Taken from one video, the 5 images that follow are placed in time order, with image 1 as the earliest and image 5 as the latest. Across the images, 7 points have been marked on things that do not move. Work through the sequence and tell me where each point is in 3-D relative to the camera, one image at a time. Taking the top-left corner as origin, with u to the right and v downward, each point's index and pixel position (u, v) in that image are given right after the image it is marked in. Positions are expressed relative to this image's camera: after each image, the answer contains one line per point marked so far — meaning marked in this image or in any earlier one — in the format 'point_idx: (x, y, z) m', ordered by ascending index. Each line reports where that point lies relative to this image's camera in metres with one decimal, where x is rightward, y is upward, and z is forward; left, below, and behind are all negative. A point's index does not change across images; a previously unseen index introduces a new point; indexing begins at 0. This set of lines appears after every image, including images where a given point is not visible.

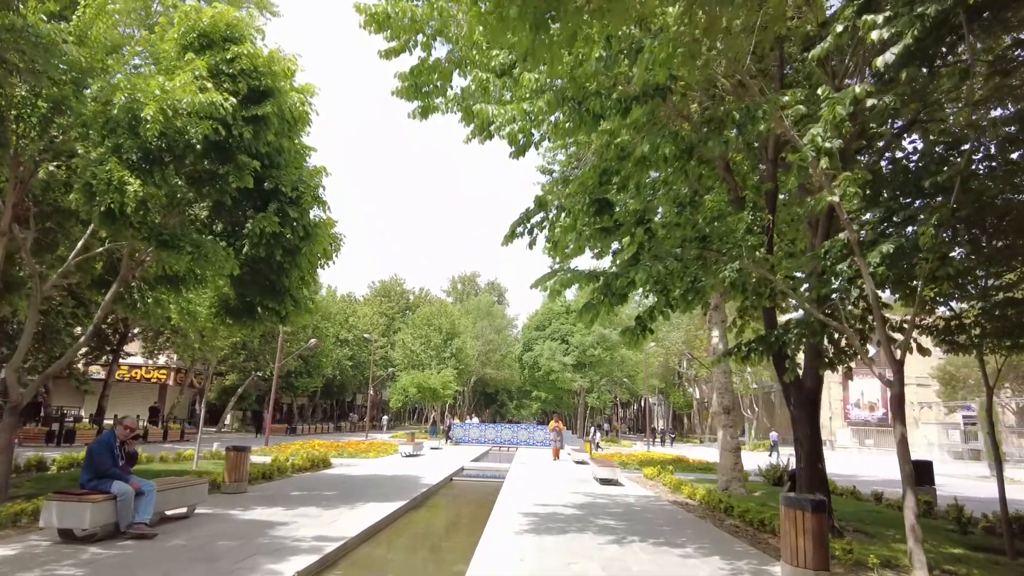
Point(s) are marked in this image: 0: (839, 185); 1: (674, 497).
0: (+3.7, +1.2, +7.5) m
1: (+3.3, -4.3, +13.6) m
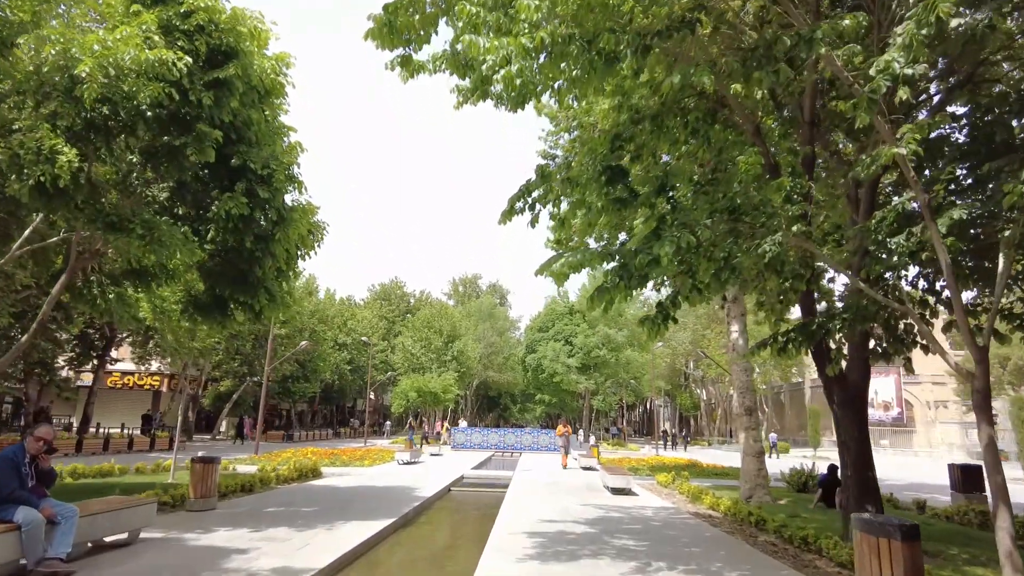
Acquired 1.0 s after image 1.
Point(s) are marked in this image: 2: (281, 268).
0: (+3.6, +1.4, +6.3) m
1: (+3.4, -4.1, +12.3) m
2: (-3.9, +0.3, +11.1) m
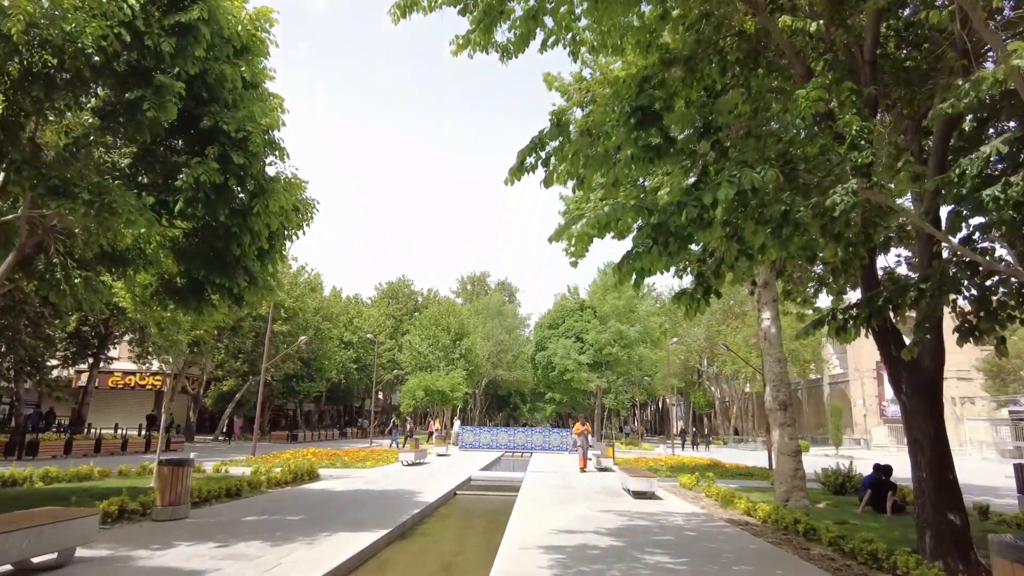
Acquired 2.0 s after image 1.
0: (+3.7, +1.7, +5.0) m
1: (+3.6, -3.7, +11.0) m
2: (-3.7, +0.6, +9.9) m
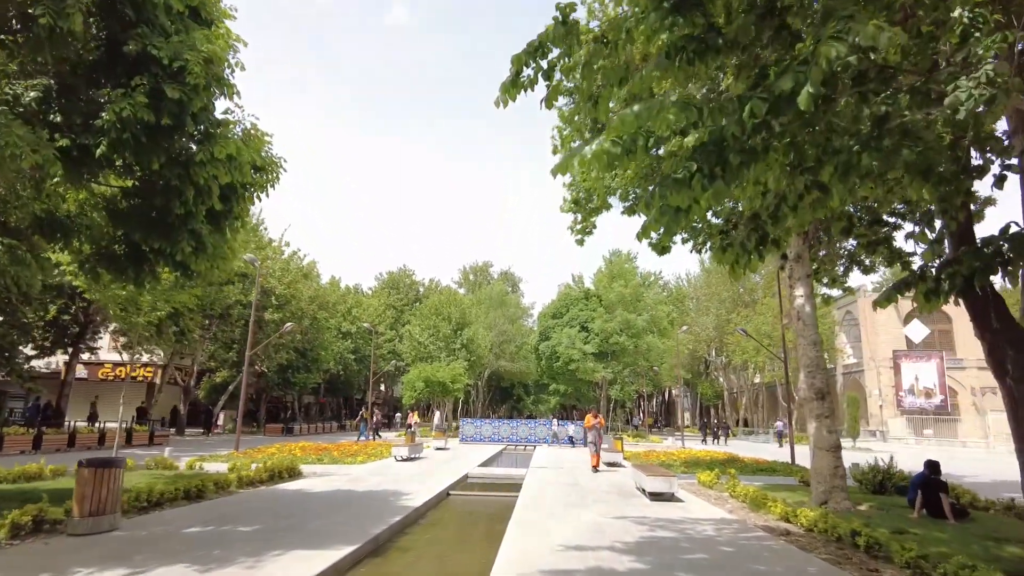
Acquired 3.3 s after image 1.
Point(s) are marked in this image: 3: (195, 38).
0: (+3.6, +2.1, +3.3) m
1: (+3.5, -3.3, +9.5) m
2: (-3.8, +1.0, +8.4) m
3: (-3.5, +2.8, +7.4) m
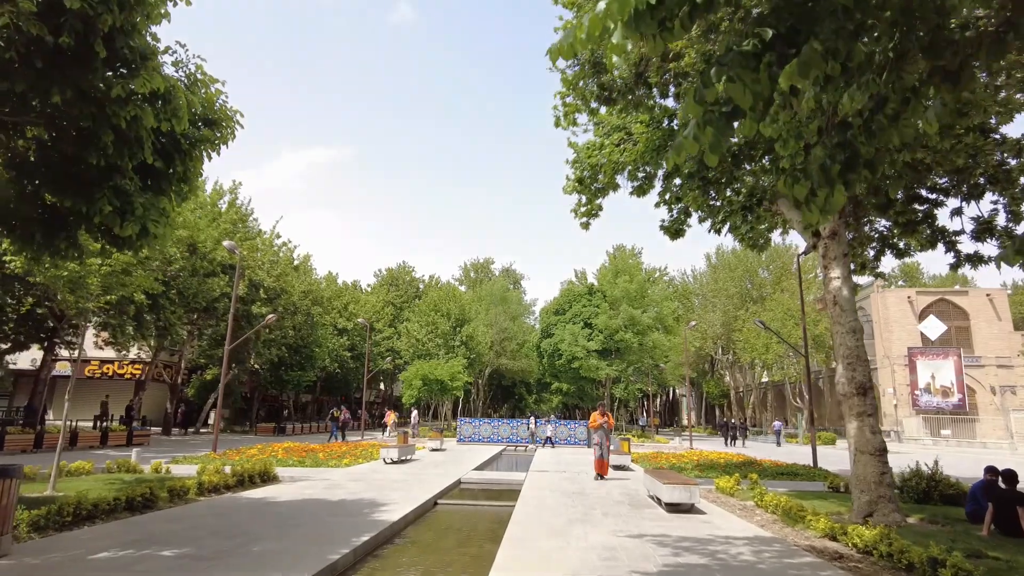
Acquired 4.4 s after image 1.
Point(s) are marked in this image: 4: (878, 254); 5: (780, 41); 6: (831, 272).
0: (+3.6, +2.4, +1.8) m
1: (+3.5, -3.0, +8.0) m
2: (-3.8, +1.3, +6.9) m
3: (-3.6, +3.1, +5.9) m
4: (+8.1, +0.8, +14.8) m
5: (+1.2, +1.1, +2.8) m
6: (+5.2, +0.3, +10.9) m
